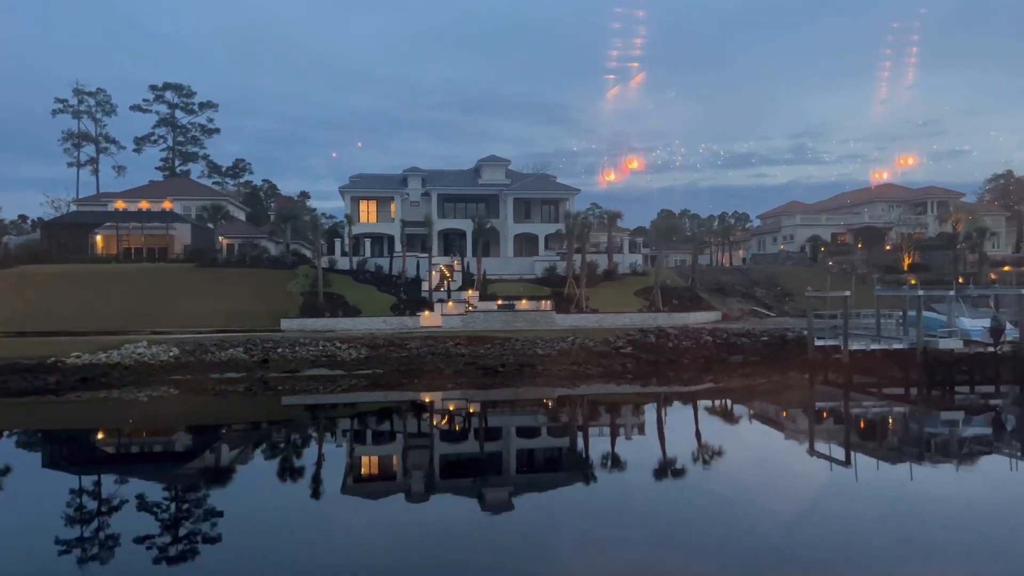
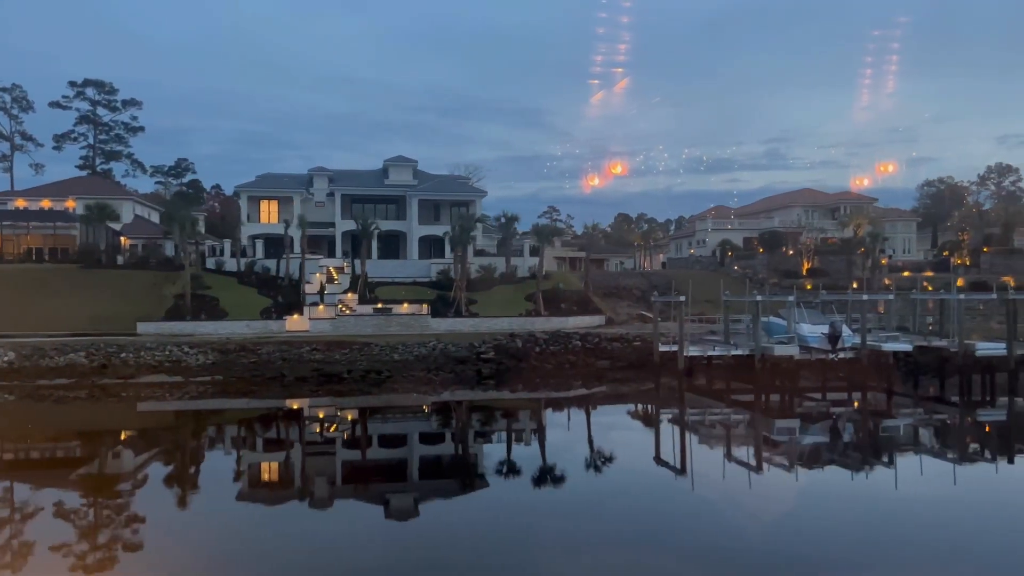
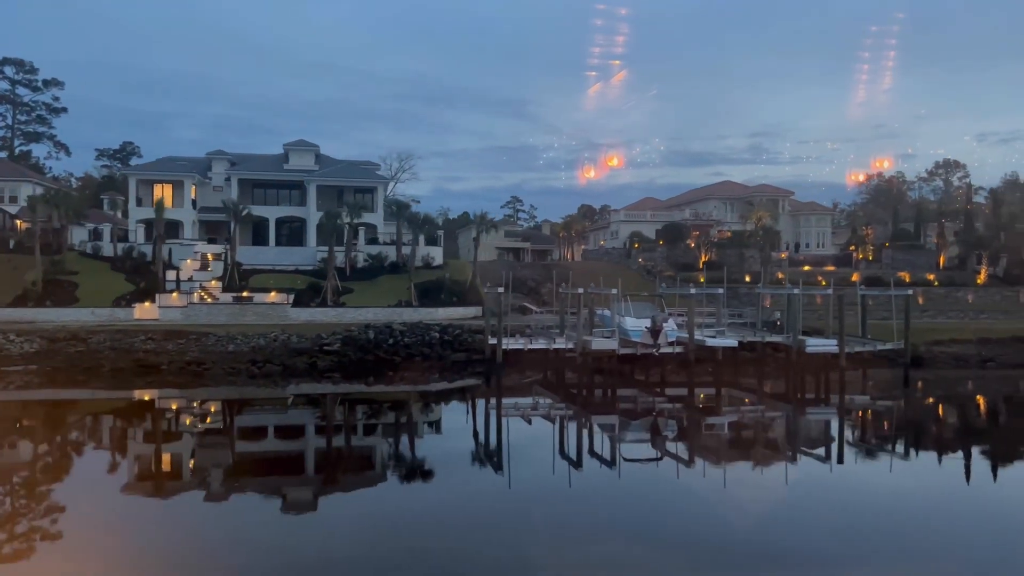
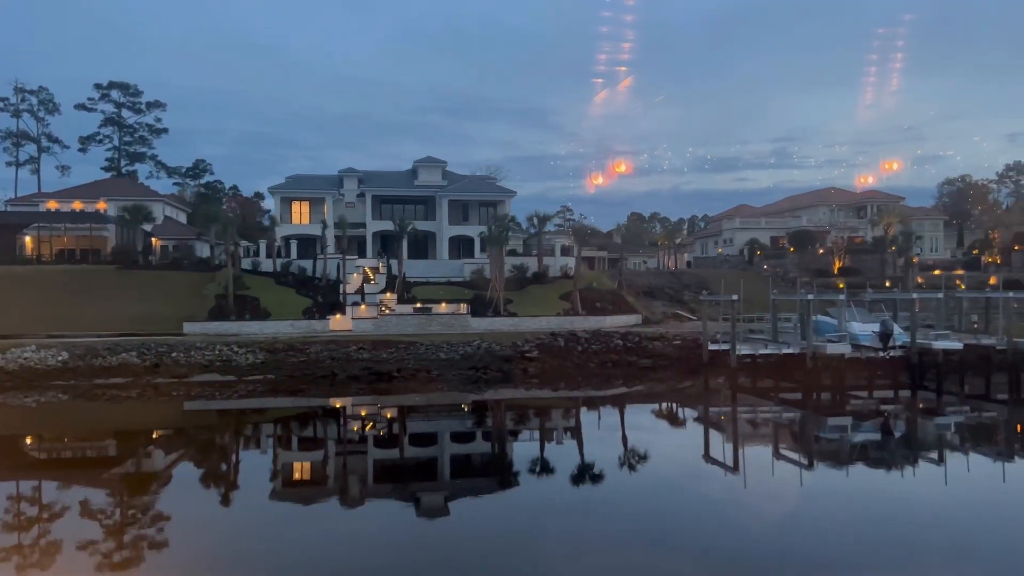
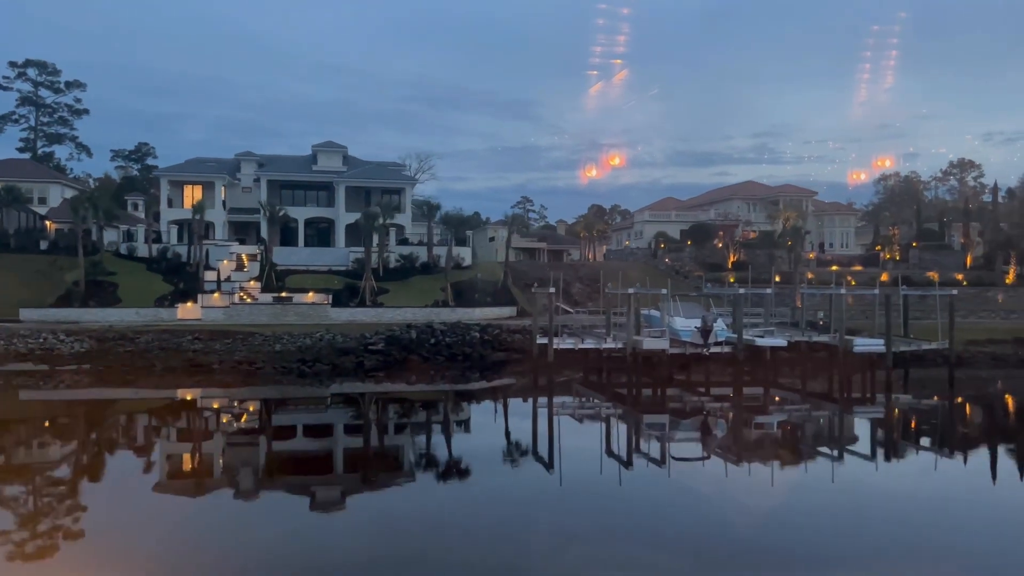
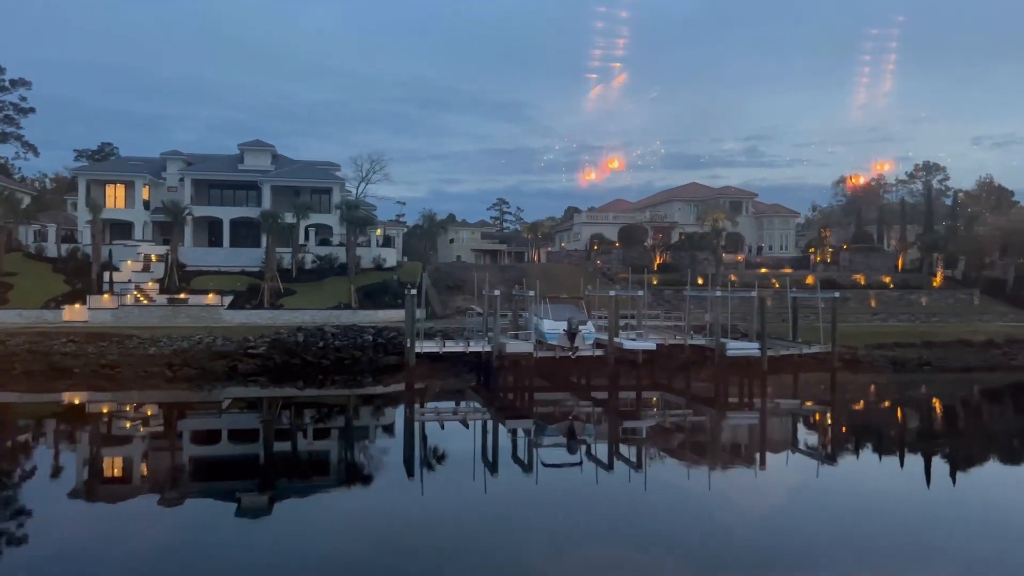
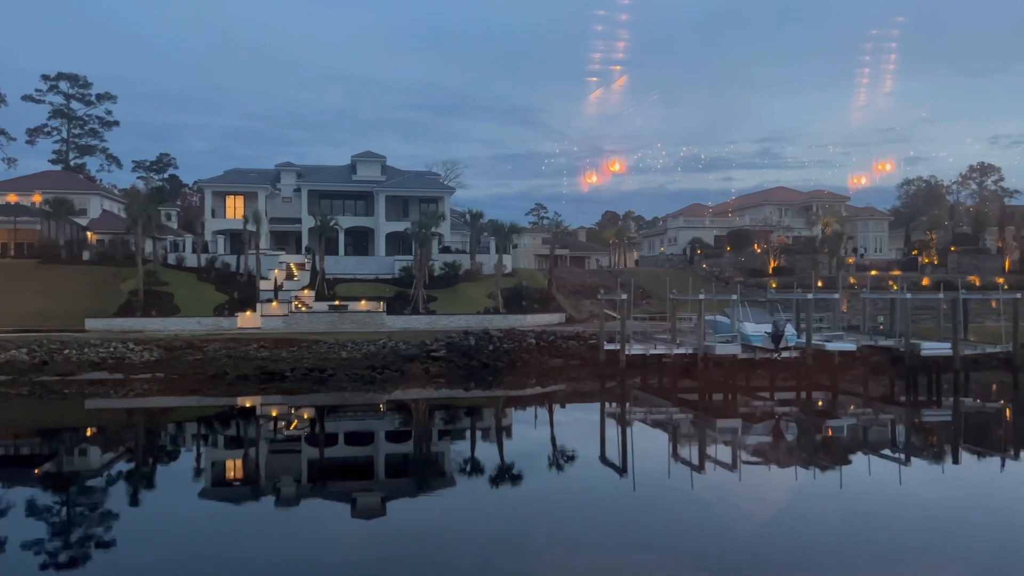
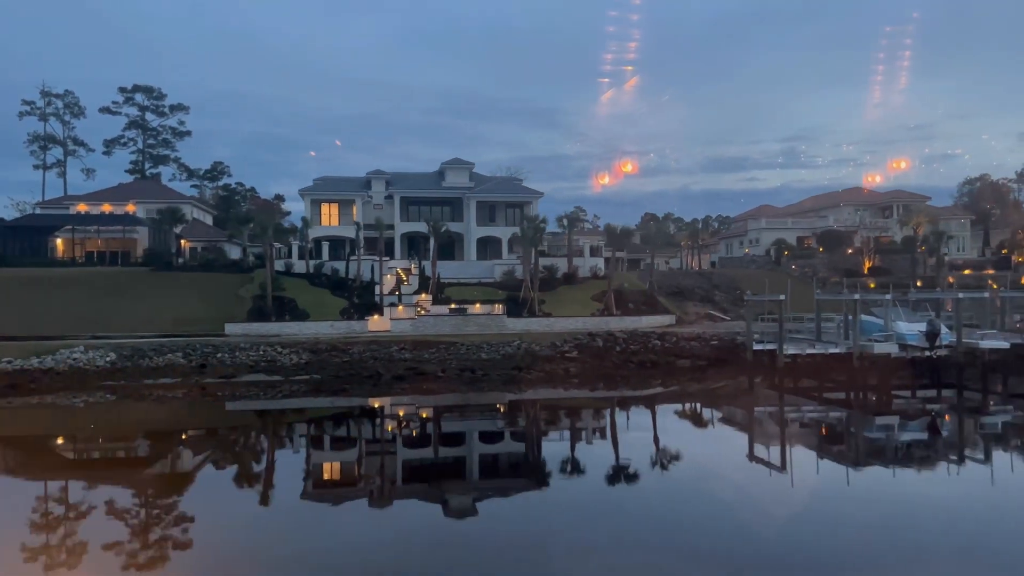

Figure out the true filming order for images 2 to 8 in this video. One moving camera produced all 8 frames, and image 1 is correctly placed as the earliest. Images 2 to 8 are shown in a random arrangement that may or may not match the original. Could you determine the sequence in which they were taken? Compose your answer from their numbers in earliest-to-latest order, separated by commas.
8, 4, 2, 7, 5, 3, 6
